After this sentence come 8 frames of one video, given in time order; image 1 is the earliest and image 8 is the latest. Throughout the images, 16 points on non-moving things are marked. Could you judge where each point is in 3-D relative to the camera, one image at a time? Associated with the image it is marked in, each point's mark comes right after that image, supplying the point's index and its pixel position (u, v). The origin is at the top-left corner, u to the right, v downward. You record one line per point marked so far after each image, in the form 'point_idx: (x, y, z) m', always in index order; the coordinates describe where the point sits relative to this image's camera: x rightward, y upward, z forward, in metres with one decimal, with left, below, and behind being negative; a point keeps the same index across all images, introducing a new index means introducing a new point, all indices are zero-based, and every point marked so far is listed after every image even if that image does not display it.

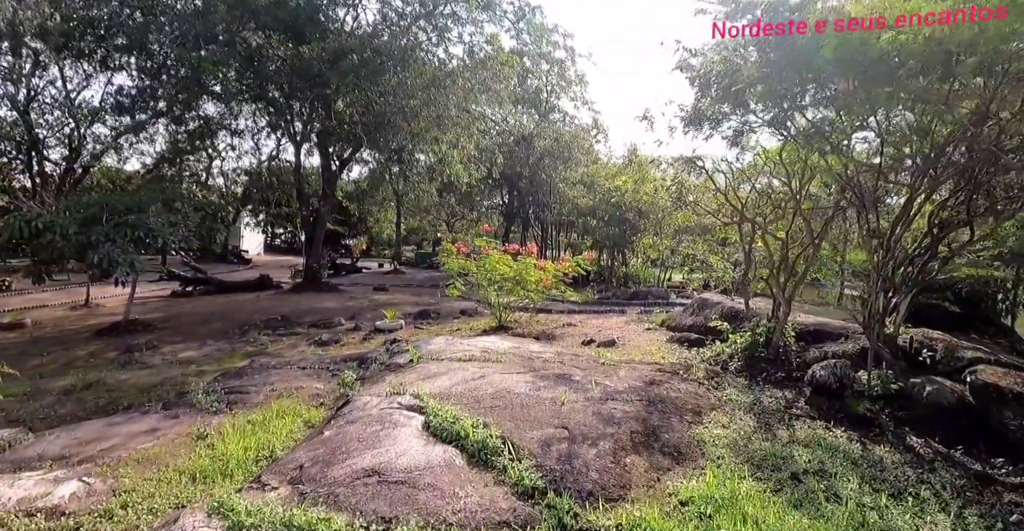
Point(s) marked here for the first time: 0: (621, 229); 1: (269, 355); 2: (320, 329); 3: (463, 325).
0: (+2.6, +0.9, +14.5) m
1: (-3.1, -1.2, +7.7) m
2: (-3.0, -1.0, +9.2) m
3: (-0.7, -0.9, +8.9) m
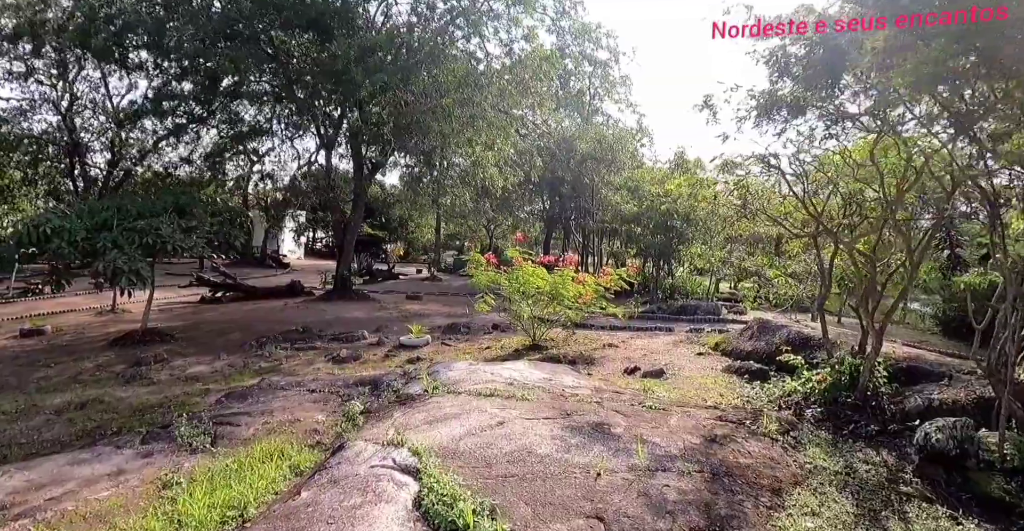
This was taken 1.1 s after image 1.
0: (+3.5, +0.6, +13.5) m
1: (-2.7, -1.3, +7.1) m
2: (-2.5, -1.1, +8.6) m
3: (-0.3, -1.0, +8.1) m
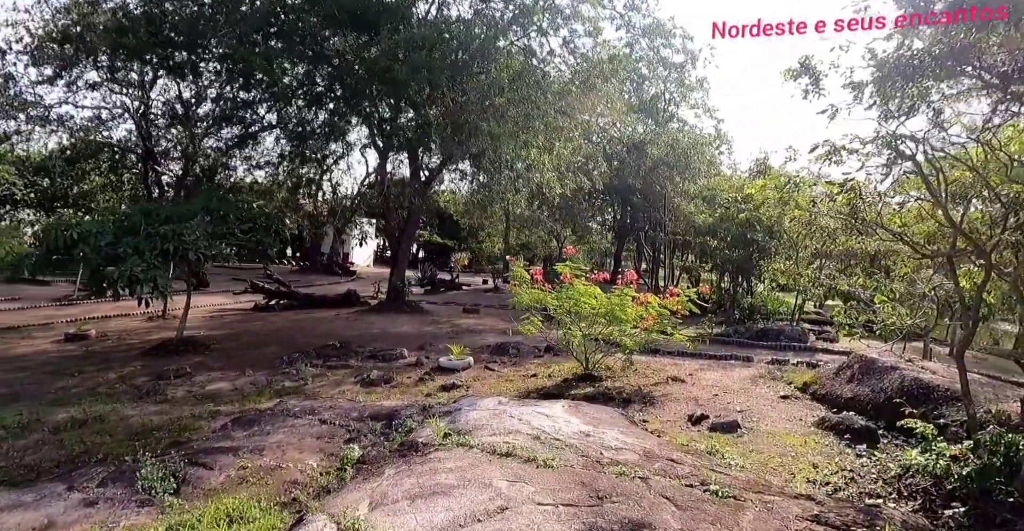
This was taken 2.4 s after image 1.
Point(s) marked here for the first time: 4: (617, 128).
0: (+4.7, +0.3, +12.1) m
1: (-2.3, -1.4, +6.4) m
2: (-1.8, -1.3, +7.9) m
3: (+0.3, -1.2, +7.2) m
4: (+2.3, +2.9, +13.1) m
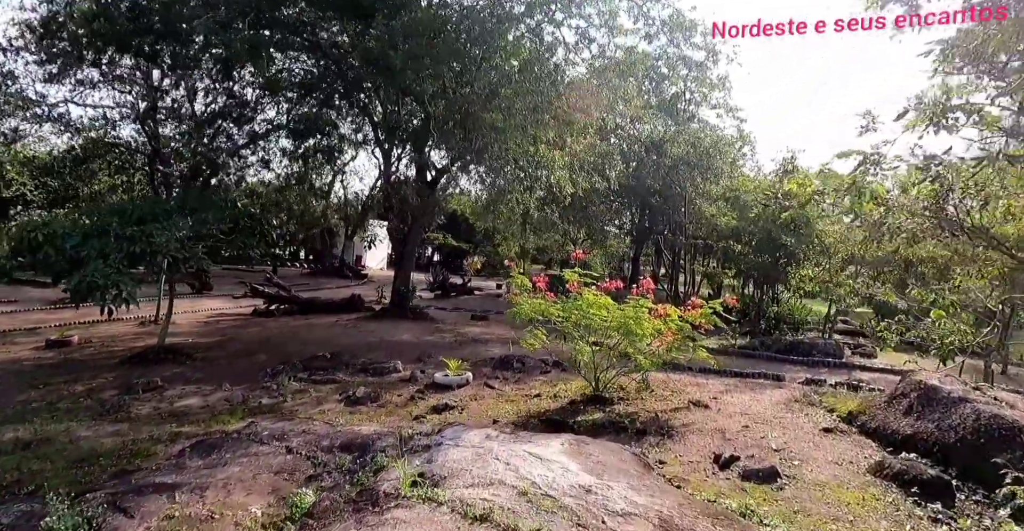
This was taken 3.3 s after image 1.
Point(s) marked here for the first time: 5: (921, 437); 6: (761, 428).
0: (+4.9, +0.1, +11.3) m
1: (-2.3, -1.5, +5.8) m
2: (-1.8, -1.3, +7.2) m
3: (+0.3, -1.3, +6.4) m
4: (+2.5, +2.8, +12.3) m
5: (+2.7, -1.2, +4.0) m
6: (+1.9, -1.2, +4.5) m
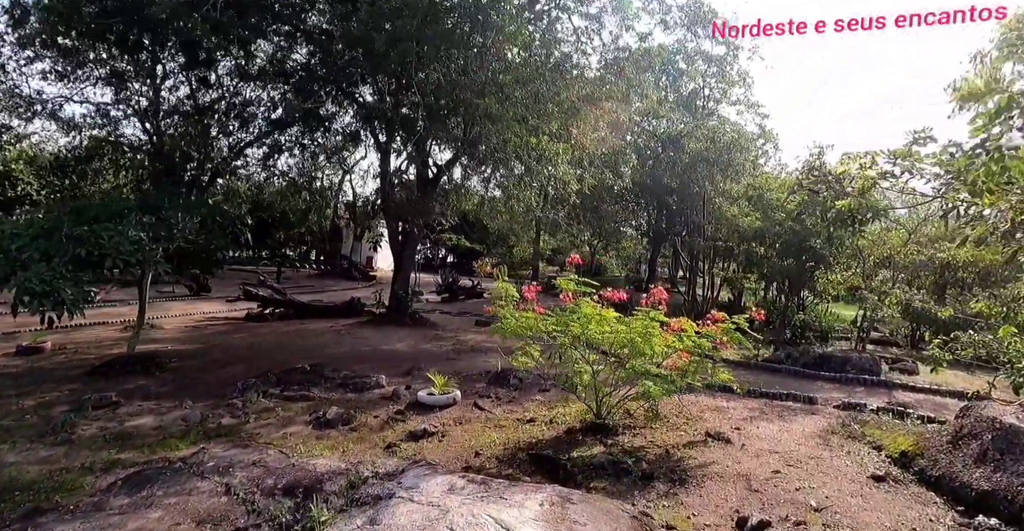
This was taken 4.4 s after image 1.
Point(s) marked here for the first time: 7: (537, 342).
0: (+5.0, +0.1, +10.4) m
1: (-2.4, -1.5, +5.1) m
2: (-1.8, -1.4, +6.5) m
3: (+0.2, -1.3, +5.7) m
4: (+2.6, +2.7, +11.5) m
5: (+2.6, -1.2, +3.2) m
6: (+1.7, -1.3, +3.7) m
7: (+0.2, -0.6, +4.7) m
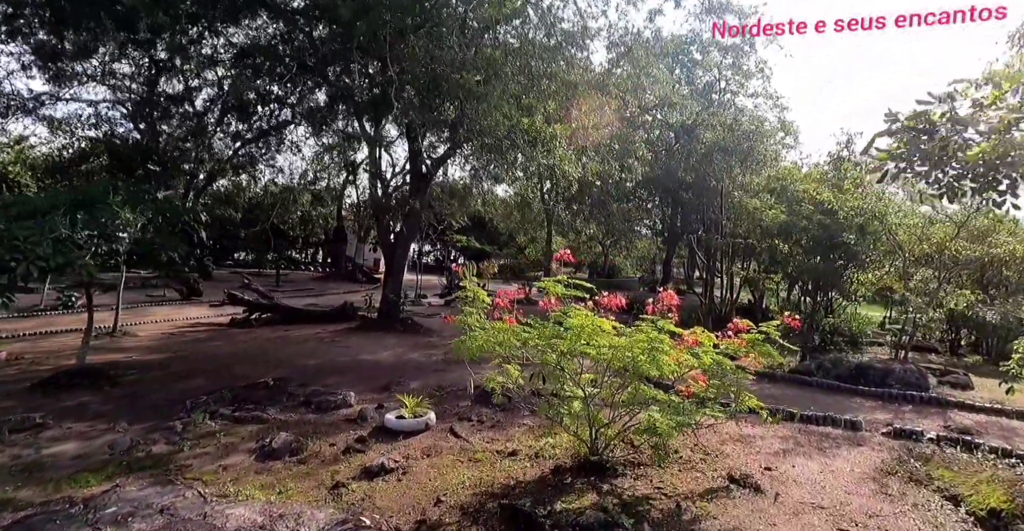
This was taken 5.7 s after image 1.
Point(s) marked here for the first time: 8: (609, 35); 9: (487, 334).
0: (+4.9, +0.1, +9.3) m
1: (-2.5, -1.5, +4.2) m
2: (-2.0, -1.4, +5.7) m
3: (+0.1, -1.3, +4.8) m
4: (+2.6, +2.7, +10.5) m
5: (+2.4, -1.2, +2.2) m
6: (+1.5, -1.3, +2.7) m
7: (0.0, -0.6, +3.9) m
8: (+1.4, +3.3, +8.4) m
9: (-0.1, -0.4, +3.8) m
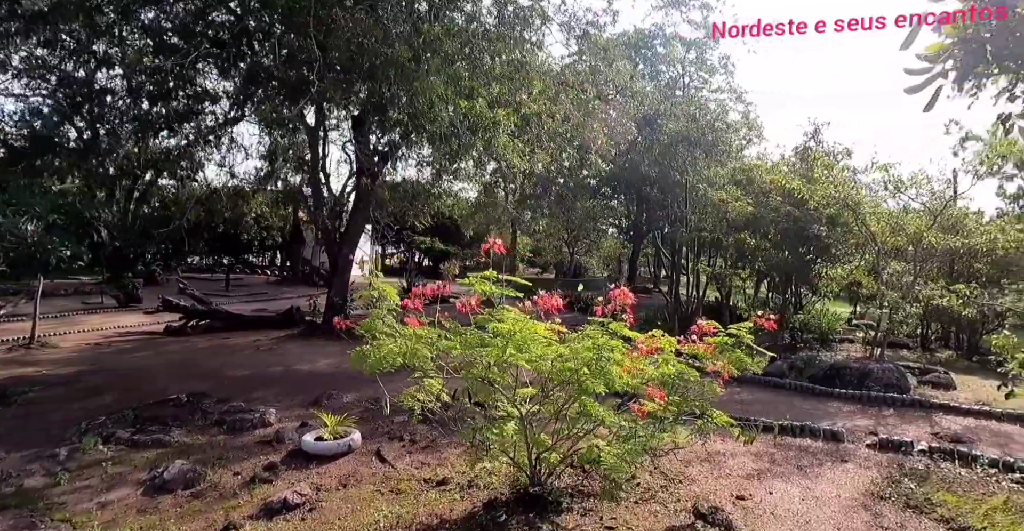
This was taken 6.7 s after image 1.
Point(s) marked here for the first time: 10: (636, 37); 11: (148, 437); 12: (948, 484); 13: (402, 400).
0: (+4.3, +0.2, +8.9) m
1: (-3.0, -1.5, +3.5) m
2: (-2.4, -1.4, +4.9) m
3: (-0.3, -1.3, +4.1) m
4: (+1.8, +2.8, +10.0) m
5: (+2.1, -1.1, +1.7) m
6: (+1.2, -1.2, +2.1) m
7: (-0.4, -0.6, +3.2) m
8: (+0.7, +3.3, +7.8) m
9: (-0.5, -0.4, +3.1) m
10: (+2.0, +3.6, +9.5) m
11: (-3.0, -1.4, +4.9) m
12: (+2.4, -1.2, +3.2) m
13: (-0.6, -0.8, +3.4) m
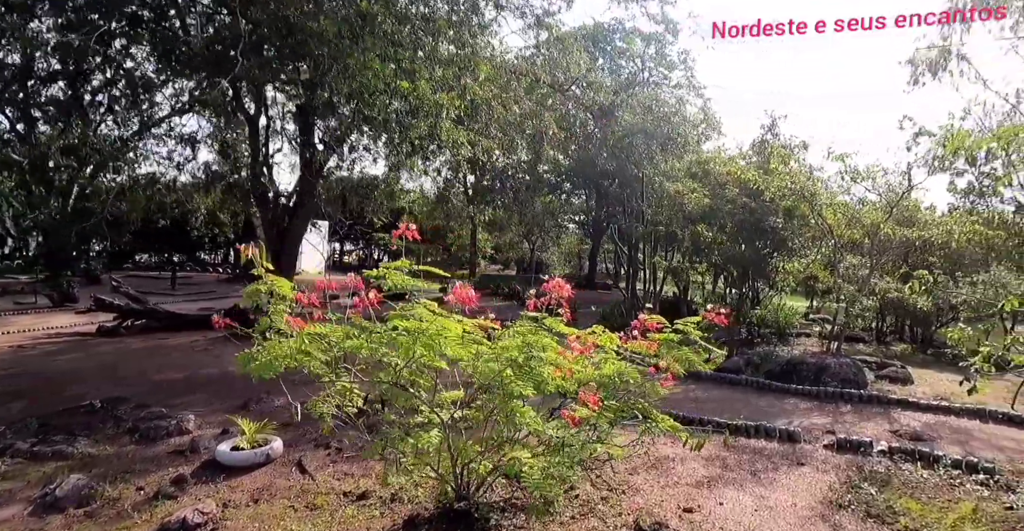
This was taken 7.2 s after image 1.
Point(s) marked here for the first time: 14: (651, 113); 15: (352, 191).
0: (+3.6, +0.2, +8.8) m
1: (-3.3, -1.4, +3.0) m
2: (-2.9, -1.3, +4.5) m
3: (-0.7, -1.2, +3.7) m
4: (+1.1, +2.8, +9.7) m
5: (+1.8, -1.0, +1.4) m
6: (+0.9, -1.1, +1.9) m
7: (-0.8, -0.5, +2.8) m
8: (+0.1, +3.4, +7.5) m
9: (-0.9, -0.3, +2.7) m
10: (+1.3, +3.7, +9.2) m
11: (-3.4, -1.3, +4.4) m
12: (+2.0, -1.1, +3.0) m
13: (-0.9, -0.7, +3.0) m
14: (+2.3, +2.4, +9.5) m
15: (-2.5, +1.2, +9.4) m
